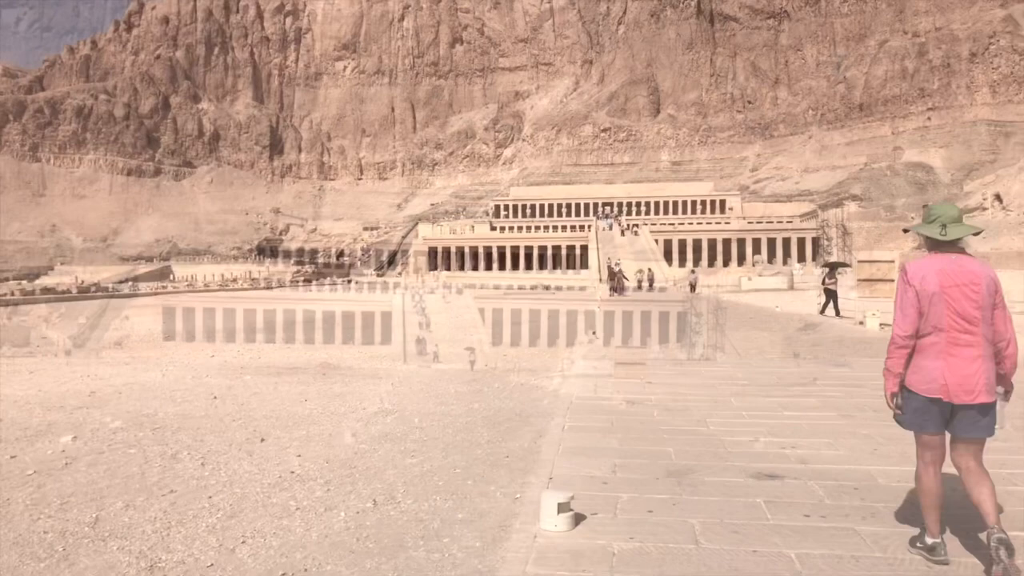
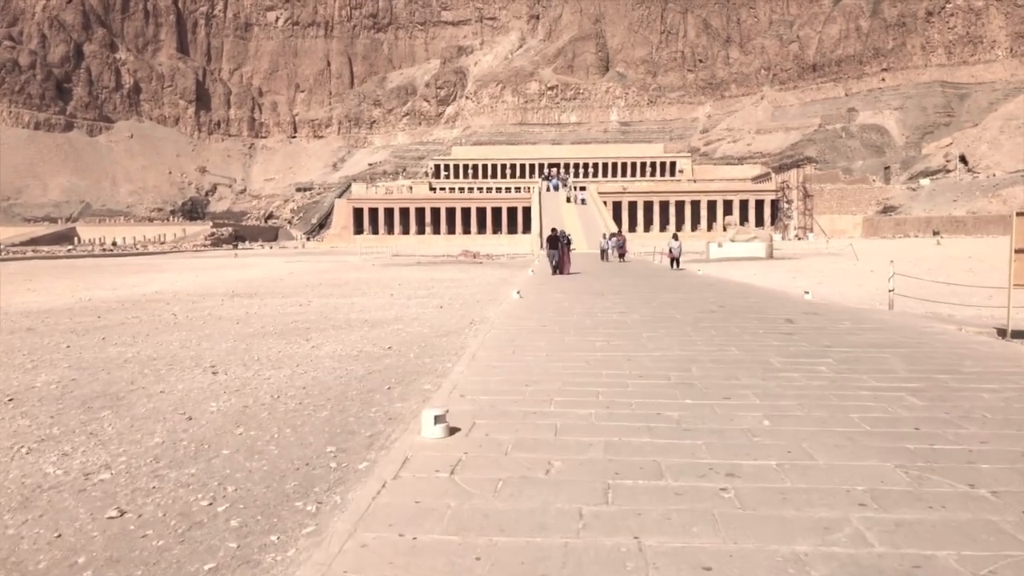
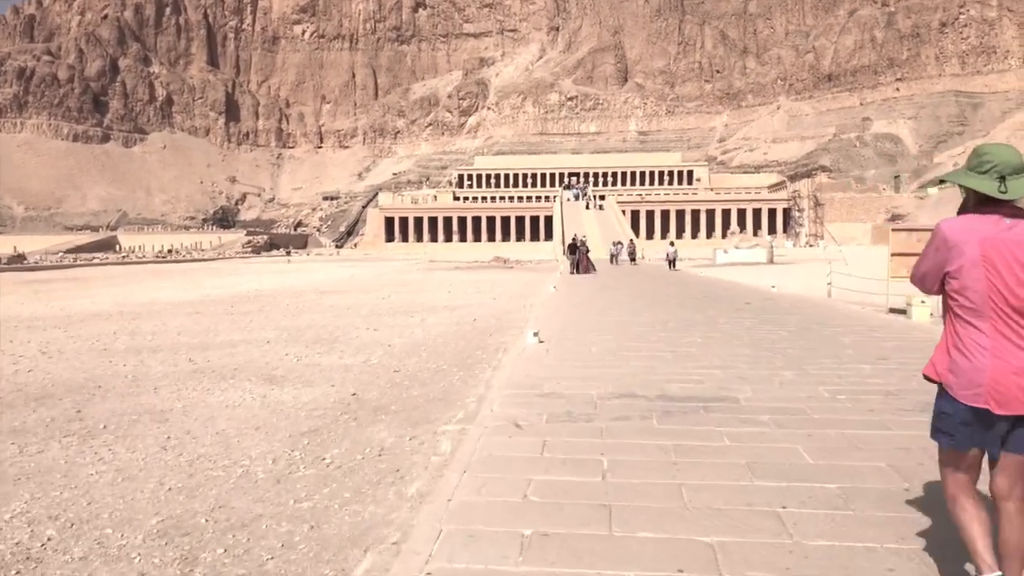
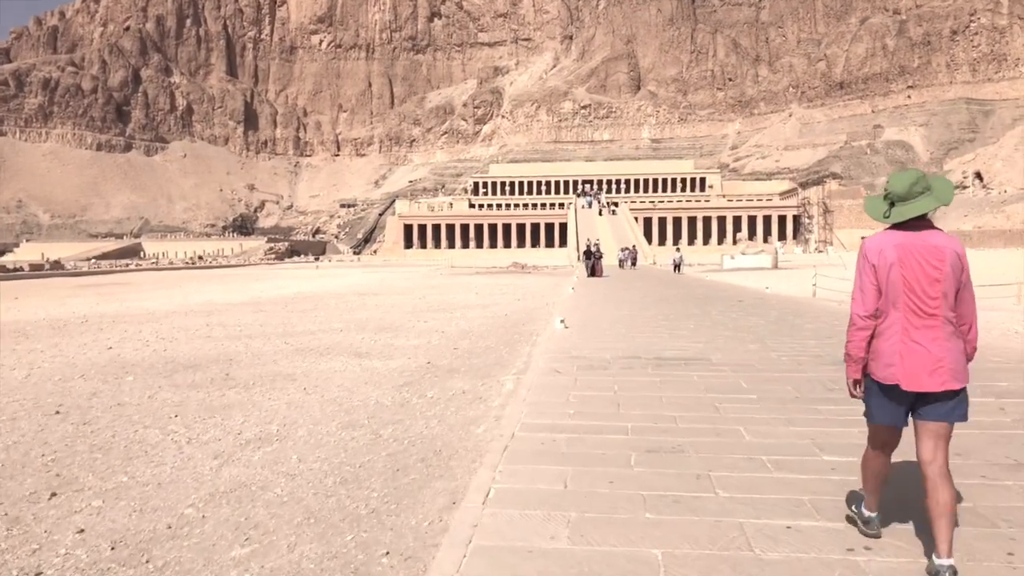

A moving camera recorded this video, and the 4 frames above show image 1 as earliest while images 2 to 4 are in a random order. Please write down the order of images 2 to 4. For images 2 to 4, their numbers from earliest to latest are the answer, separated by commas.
4, 3, 2
